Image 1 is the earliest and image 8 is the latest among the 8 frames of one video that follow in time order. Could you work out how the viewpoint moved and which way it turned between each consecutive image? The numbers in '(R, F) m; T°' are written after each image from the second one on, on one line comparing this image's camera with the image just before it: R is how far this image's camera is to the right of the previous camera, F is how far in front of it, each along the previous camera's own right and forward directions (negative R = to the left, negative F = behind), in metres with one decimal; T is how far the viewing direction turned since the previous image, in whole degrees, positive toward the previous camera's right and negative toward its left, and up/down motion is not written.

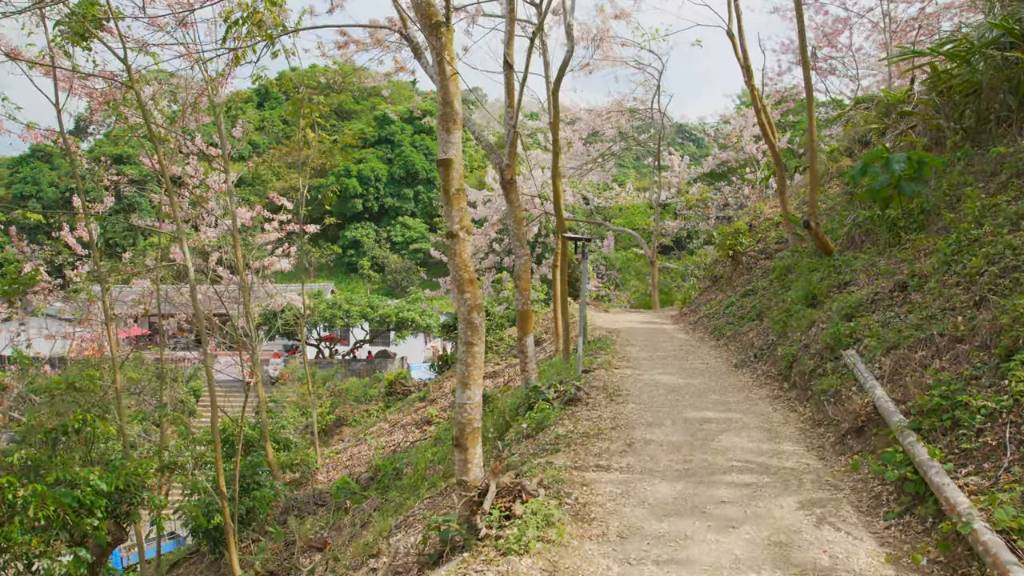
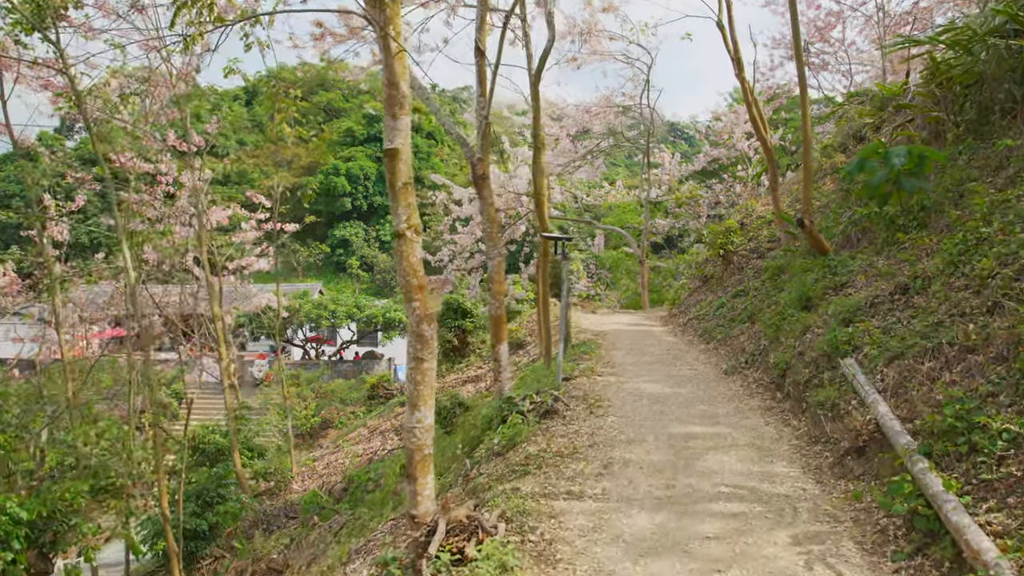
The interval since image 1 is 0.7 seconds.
(+0.2, +0.5) m; +1°
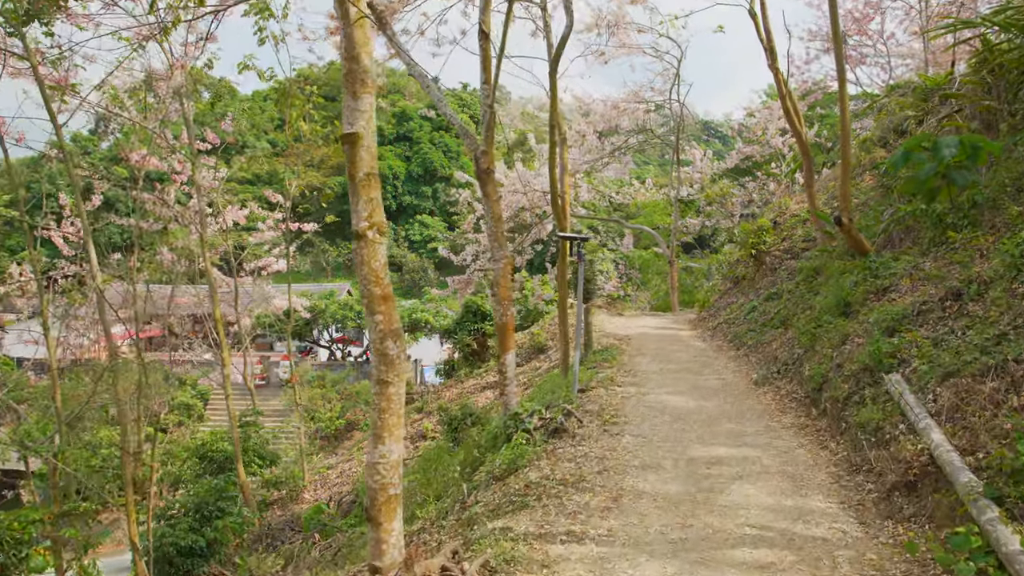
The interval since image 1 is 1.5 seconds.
(+0.2, +0.5) m; -3°
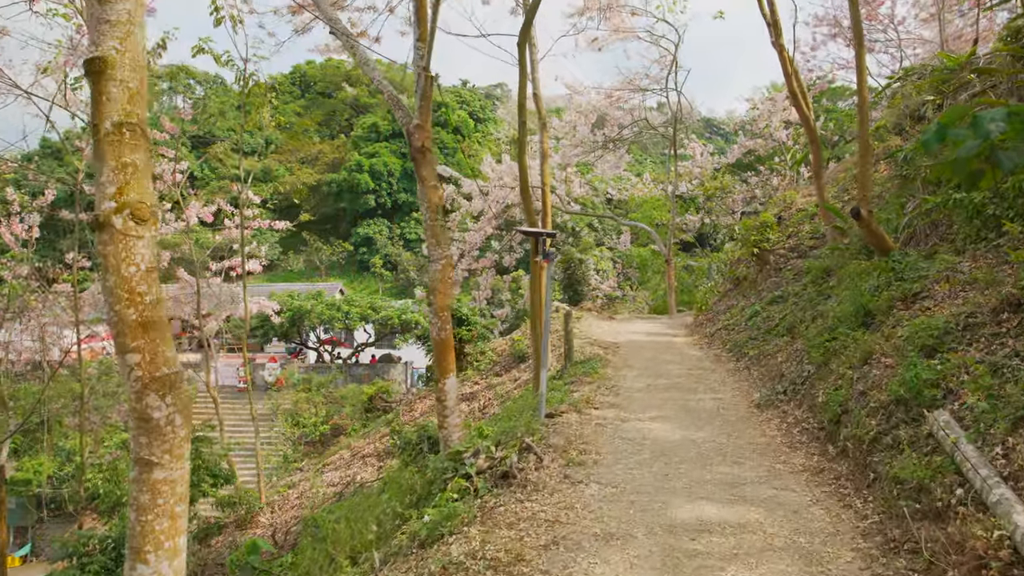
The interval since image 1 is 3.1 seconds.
(+0.4, +1.2) m; 0°
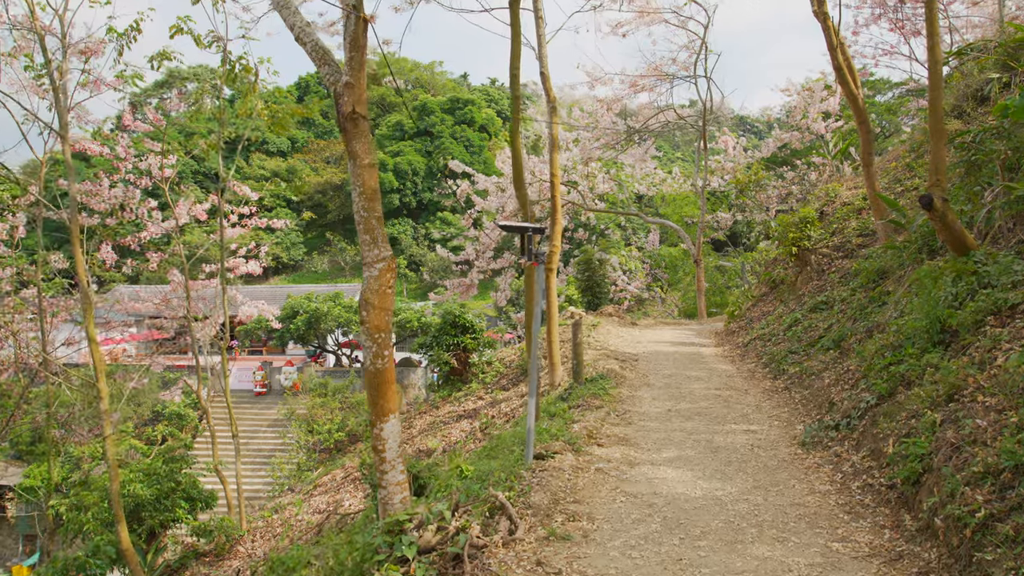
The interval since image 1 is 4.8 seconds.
(+0.4, +1.2) m; -3°
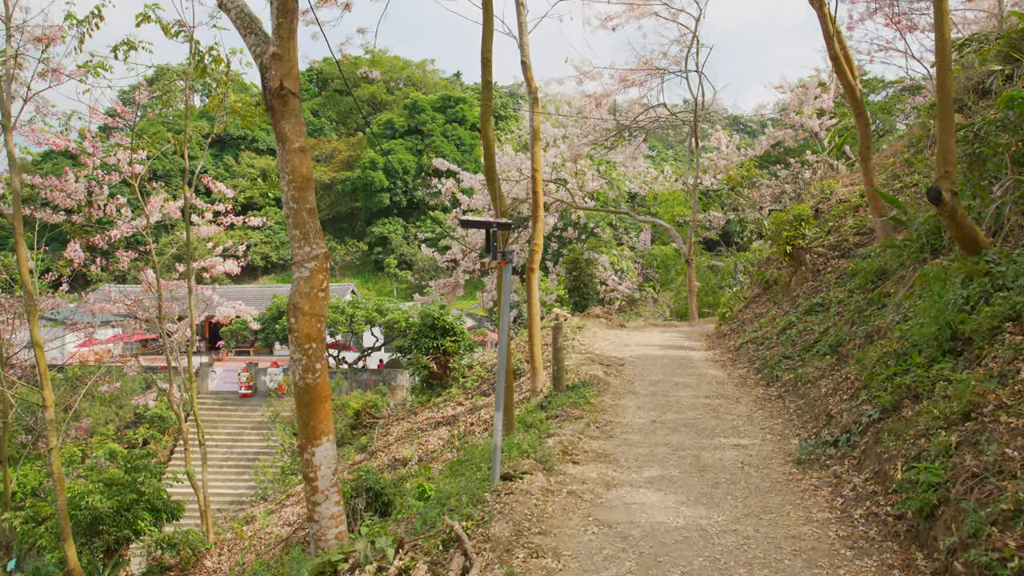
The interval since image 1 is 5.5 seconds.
(+0.2, +0.5) m; 0°
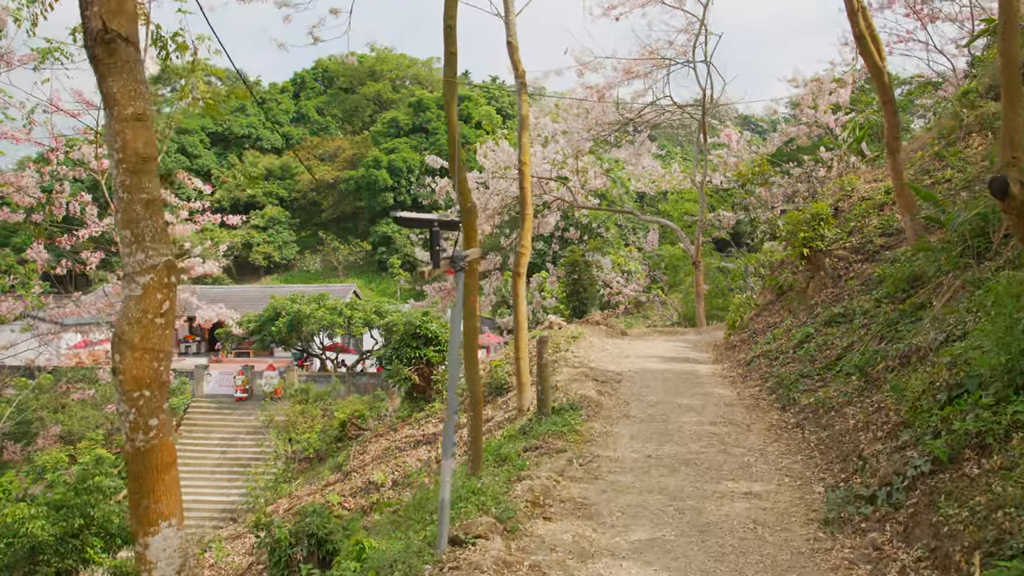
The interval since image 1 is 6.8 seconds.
(+0.3, +0.9) m; -1°
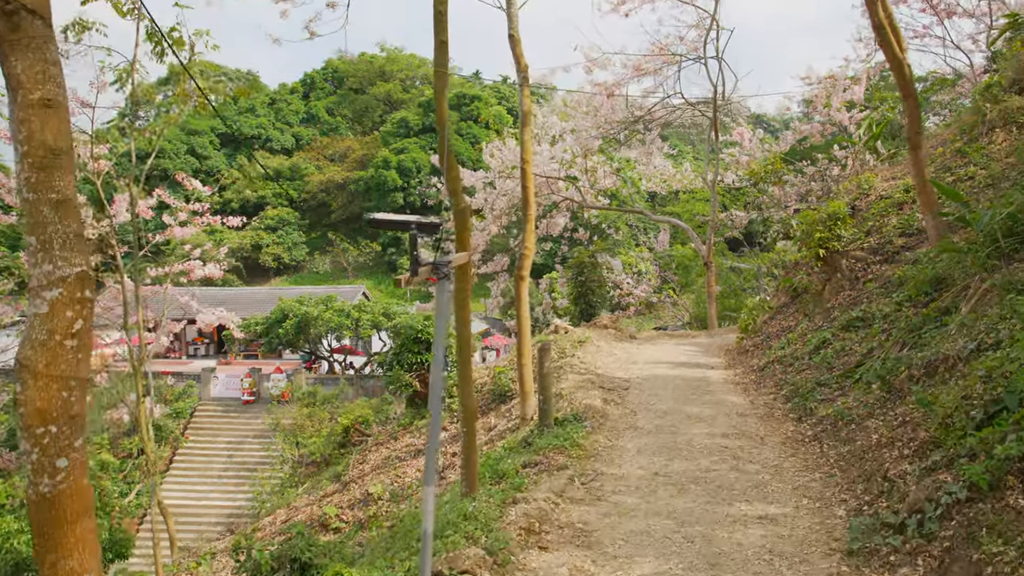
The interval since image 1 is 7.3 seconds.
(+0.1, +0.3) m; -1°
